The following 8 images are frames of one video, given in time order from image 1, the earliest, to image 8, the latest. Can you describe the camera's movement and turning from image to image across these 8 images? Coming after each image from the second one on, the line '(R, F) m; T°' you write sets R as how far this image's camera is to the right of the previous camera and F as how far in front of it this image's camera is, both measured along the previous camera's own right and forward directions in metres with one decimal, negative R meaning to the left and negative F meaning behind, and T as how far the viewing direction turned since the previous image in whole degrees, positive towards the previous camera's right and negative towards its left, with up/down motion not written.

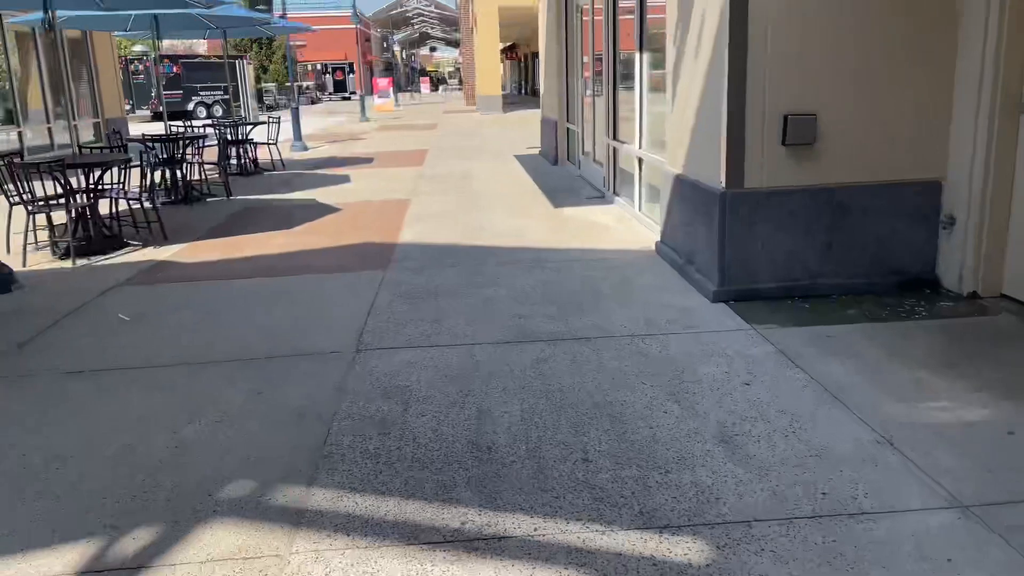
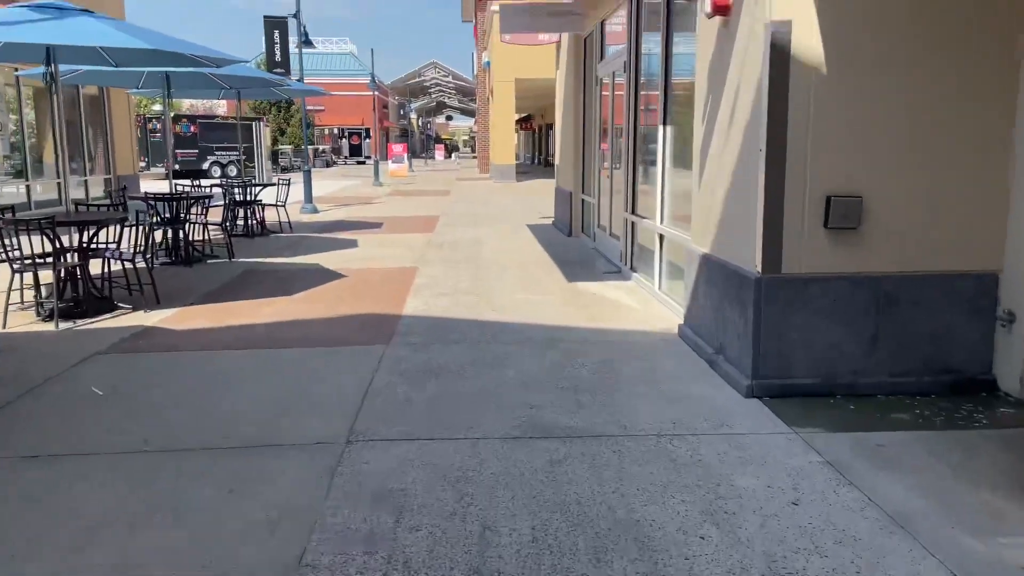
(0.0, +0.4) m; -1°
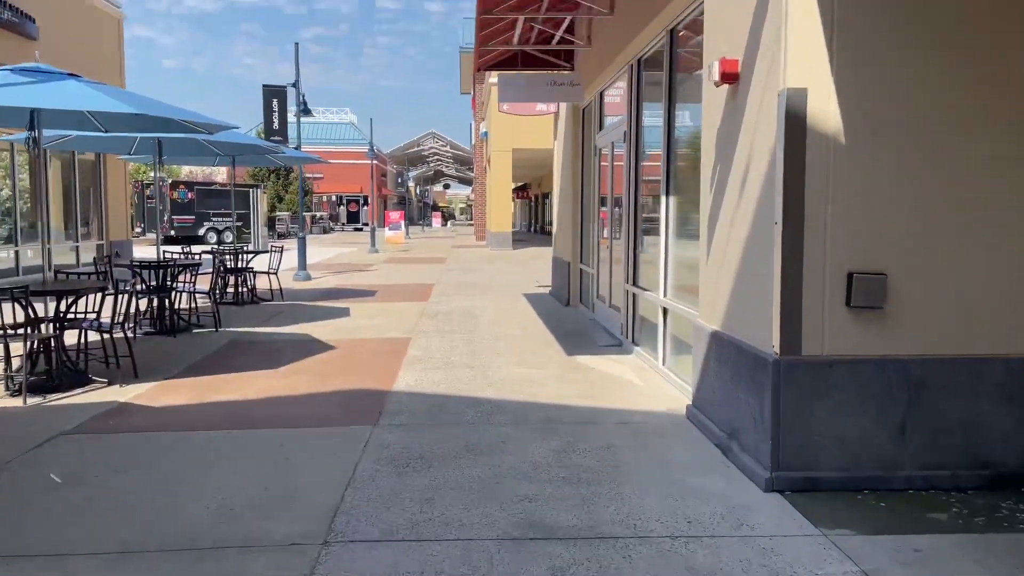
(0.0, +0.3) m; 0°
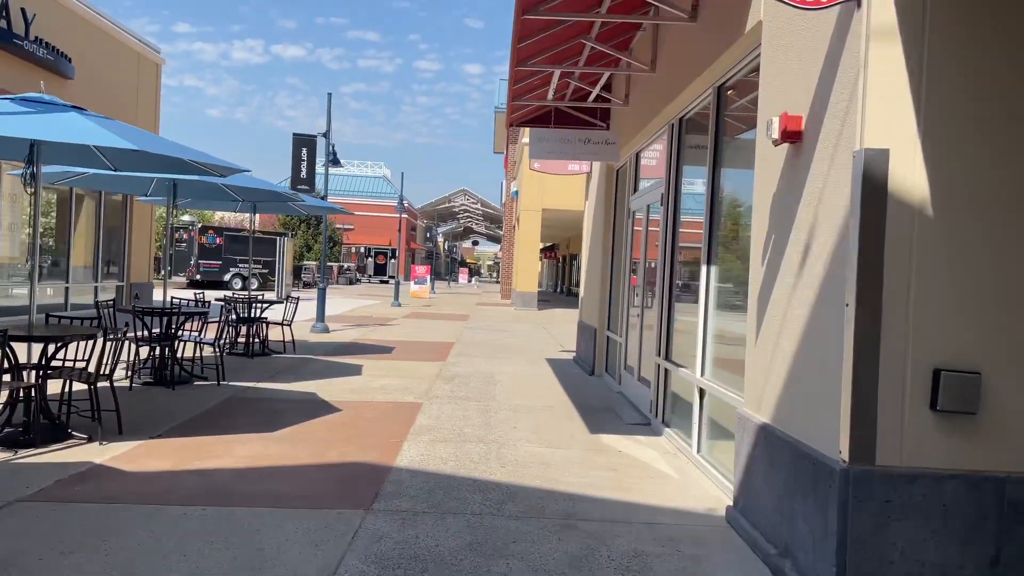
(0.0, +0.6) m; -2°
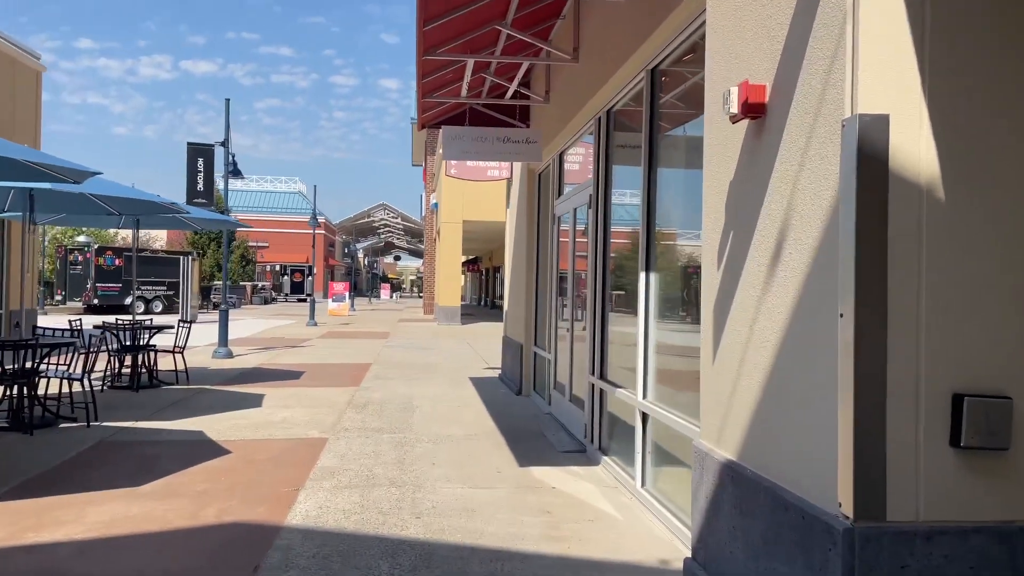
(+0.1, +0.8) m; +6°
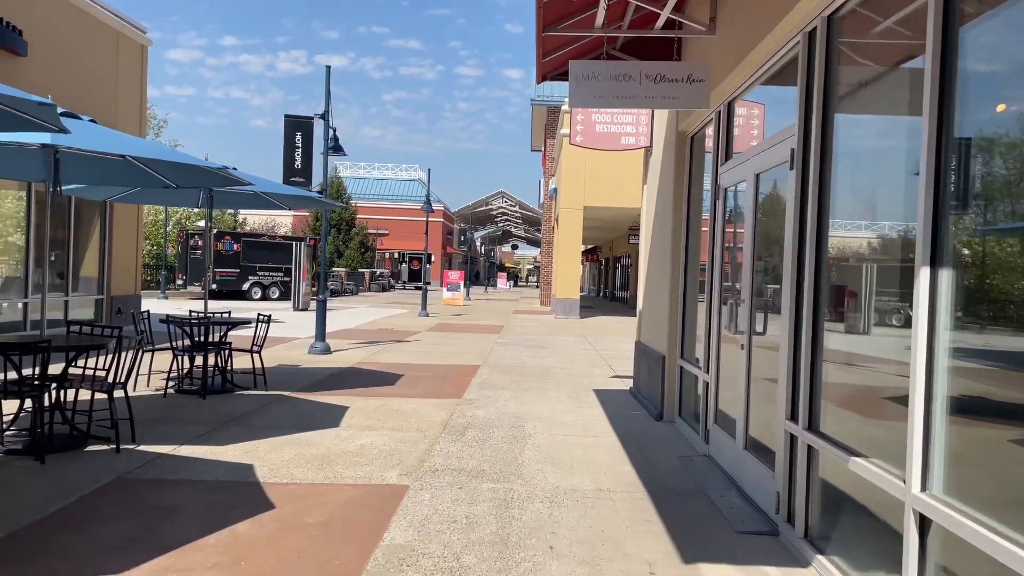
(-0.2, +2.0) m; -9°
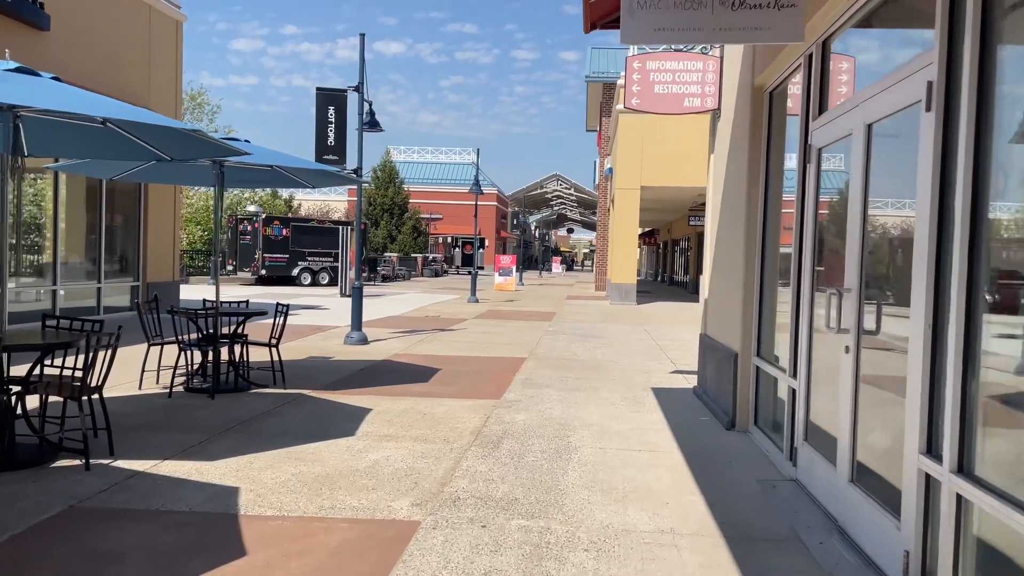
(+0.1, +1.1) m; -4°
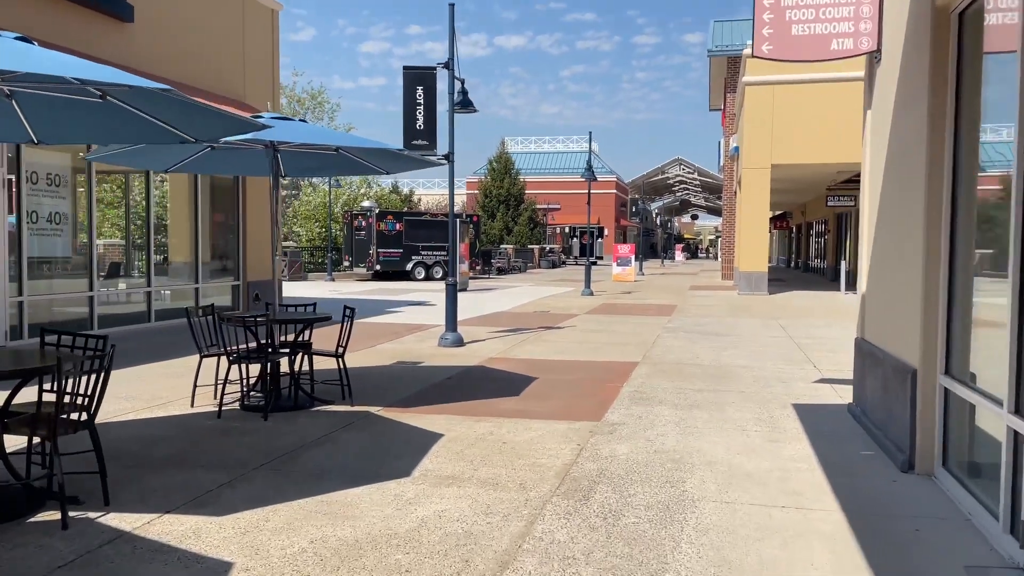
(+0.2, +1.4) m; -9°
